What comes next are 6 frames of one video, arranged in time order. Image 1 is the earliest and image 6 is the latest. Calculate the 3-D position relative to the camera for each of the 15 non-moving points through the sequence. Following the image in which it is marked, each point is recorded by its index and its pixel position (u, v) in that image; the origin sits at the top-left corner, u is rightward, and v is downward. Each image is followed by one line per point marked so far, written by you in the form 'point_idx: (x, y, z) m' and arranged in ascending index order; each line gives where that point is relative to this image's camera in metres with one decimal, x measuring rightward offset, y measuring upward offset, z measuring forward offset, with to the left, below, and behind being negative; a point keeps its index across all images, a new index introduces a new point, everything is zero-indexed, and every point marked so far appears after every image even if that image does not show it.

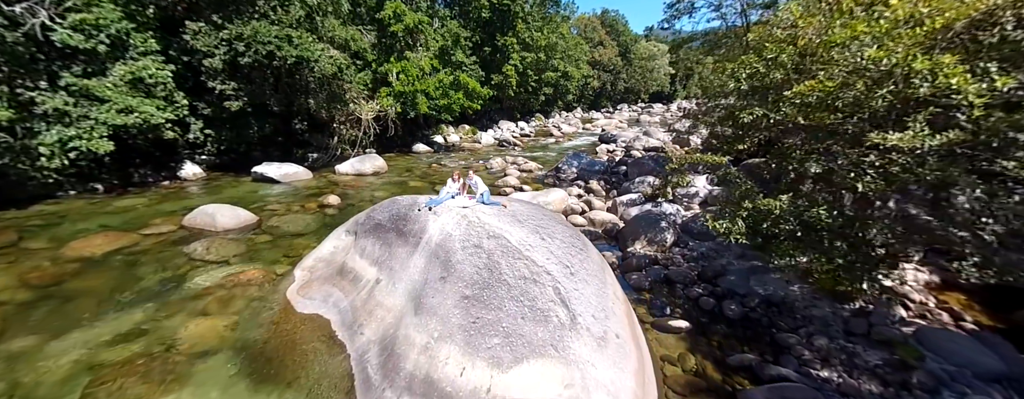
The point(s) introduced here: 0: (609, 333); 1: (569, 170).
0: (+0.9, -1.2, +3.0) m
1: (+1.9, +1.0, +10.9) m
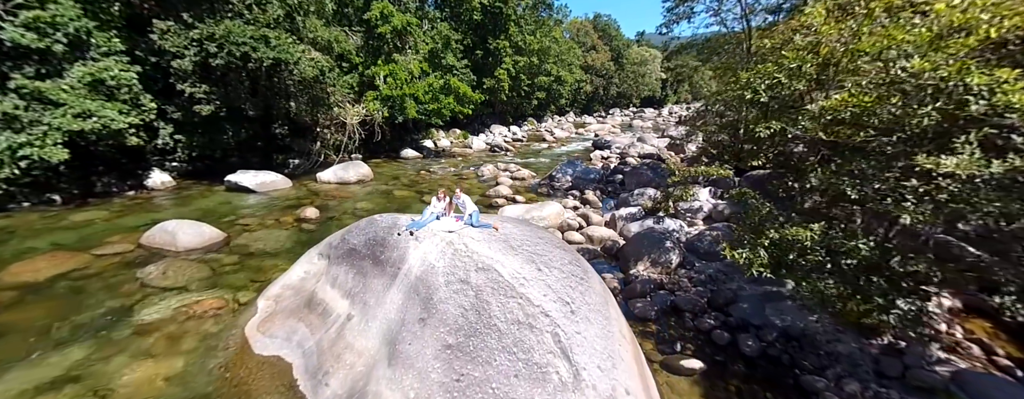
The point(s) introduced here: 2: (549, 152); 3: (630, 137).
0: (+0.8, -1.5, +2.6) m
1: (+1.6, +0.7, +10.4) m
2: (+1.8, +2.4, +16.4) m
3: (+6.9, +3.7, +19.4) m
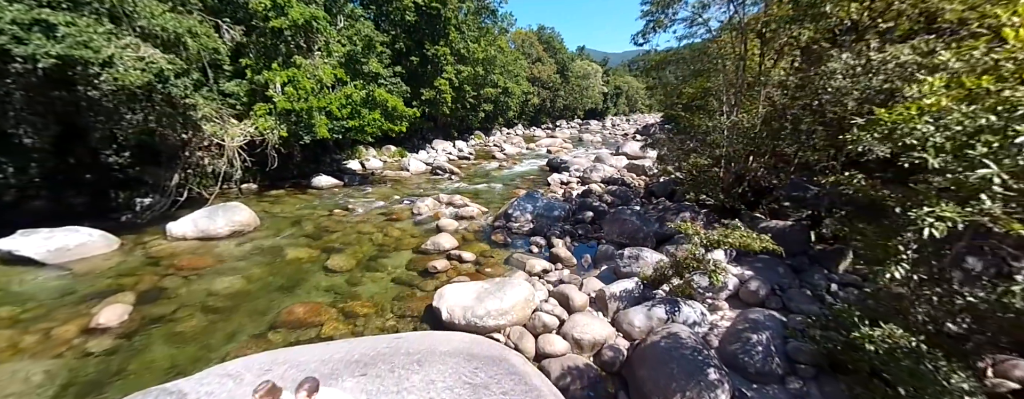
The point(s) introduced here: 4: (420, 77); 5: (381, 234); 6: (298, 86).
0: (+0.7, -2.4, +0.4) m
1: (+0.3, -0.4, +8.3) m
2: (-0.6, +1.1, +14.3) m
3: (+4.0, +2.4, +18.0) m
4: (-5.0, +6.7, +18.1) m
5: (-3.1, -0.8, +7.8) m
6: (-6.3, +3.4, +9.9) m
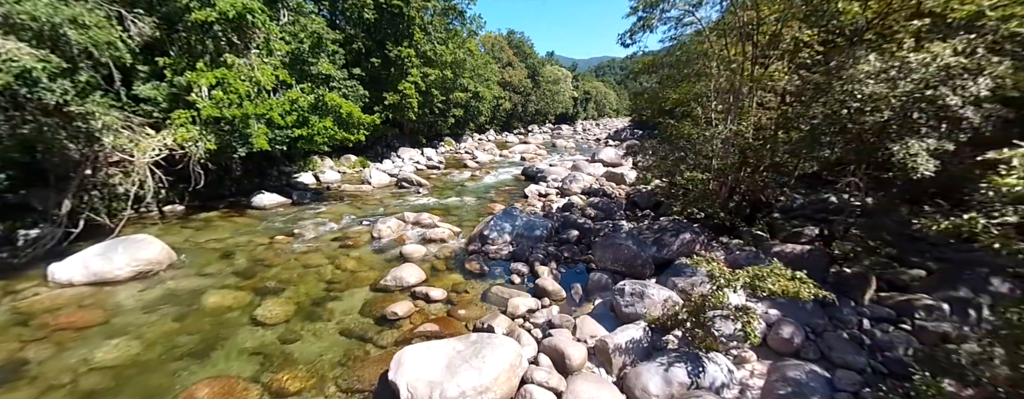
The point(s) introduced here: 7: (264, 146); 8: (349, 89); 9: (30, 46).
0: (+0.9, -2.7, -0.6) m
1: (-0.3, -0.9, +7.3) m
2: (-1.6, +0.6, +13.2) m
3: (+2.6, +2.0, +17.3) m
4: (-6.5, +6.0, +16.7) m
5: (-3.6, -1.3, +6.5) m
6: (-7.1, +2.8, +8.4) m
7: (-6.5, +1.4, +8.8) m
8: (-6.2, +4.2, +12.7) m
9: (-8.3, +2.7, +5.8) m
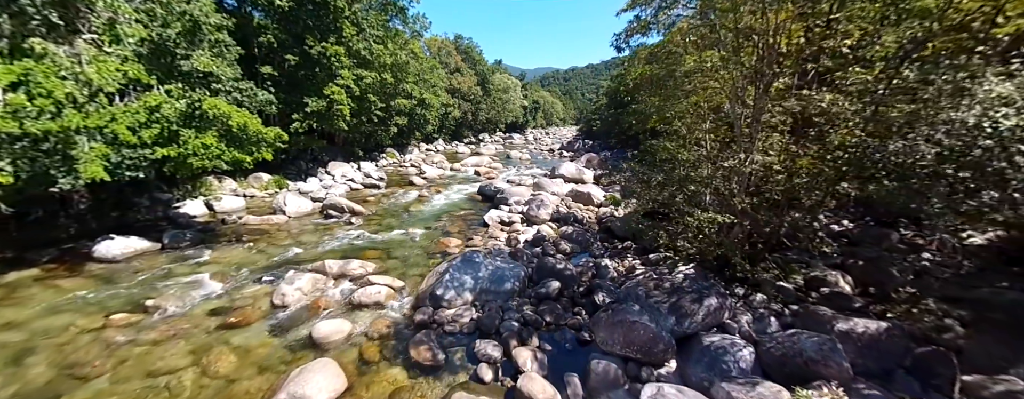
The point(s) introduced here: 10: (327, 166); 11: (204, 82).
0: (+1.5, -3.3, -2.2) m
1: (-0.9, -1.6, +5.5) m
2: (-3.1, -0.4, +11.1) m
3: (+0.3, +1.1, +15.8) m
4: (-8.7, +4.9, +14.0) m
5: (-4.0, -2.1, +4.2) m
6: (-7.8, +1.8, +5.5) m
7: (-7.4, +0.4, +6.0) m
8: (-7.7, +3.2, +10.0) m
9: (-8.7, +1.8, +2.9) m
10: (-8.7, +1.5, +15.7) m
11: (-7.8, +3.1, +8.8) m
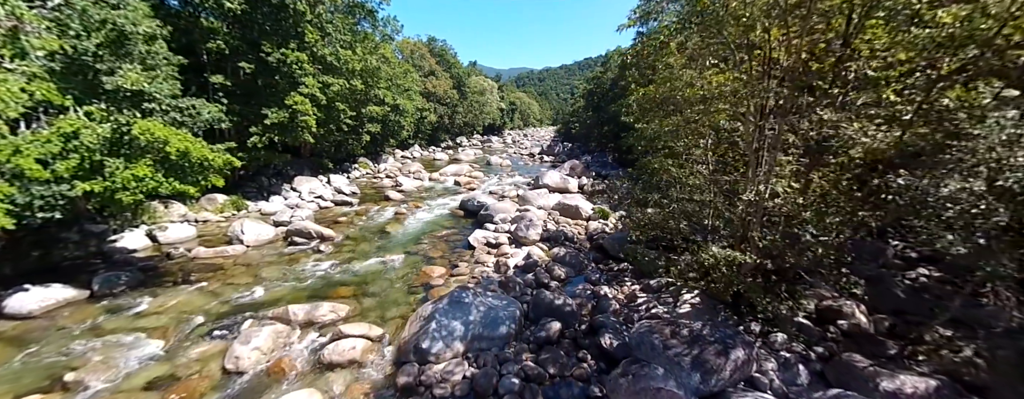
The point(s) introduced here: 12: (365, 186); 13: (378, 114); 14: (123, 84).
0: (+2.0, -3.8, -2.7) m
1: (-0.9, -2.2, +4.8) m
2: (-3.6, -1.0, +10.3) m
3: (-0.5, +0.6, +15.2) m
4: (-9.5, +4.1, +12.7) m
5: (-3.9, -2.8, +3.3) m
6: (-8.0, +1.1, +4.4) m
7: (-7.5, -0.3, +4.9) m
8: (-8.2, +2.4, +8.9) m
9: (-8.6, +1.0, +1.7) m
10: (-9.5, +0.8, +14.4) m
11: (-8.2, +2.4, +7.6) m
12: (-7.1, +0.7, +16.2) m
13: (-7.1, +4.6, +17.8) m
14: (-8.0, +2.5, +7.2) m
